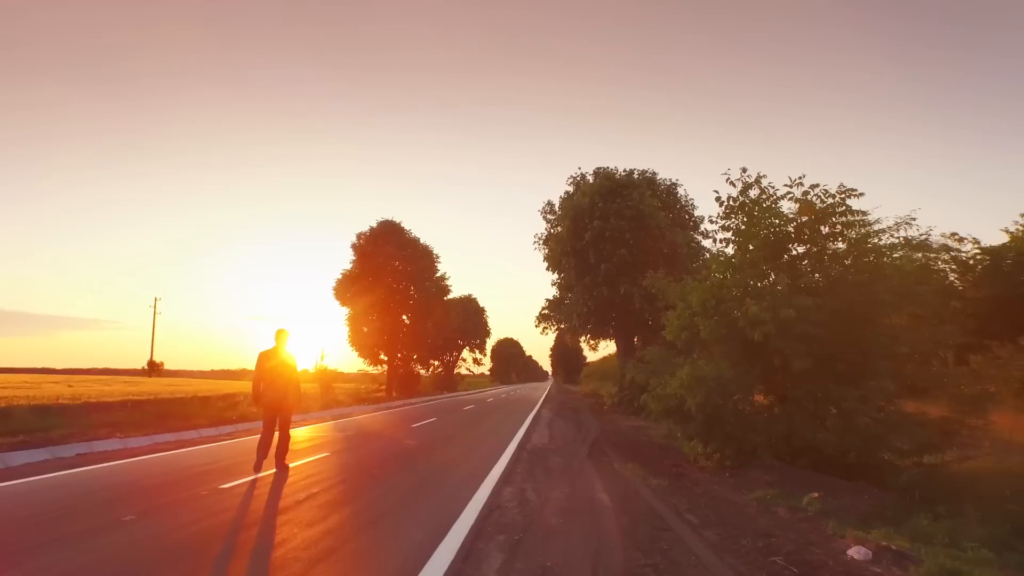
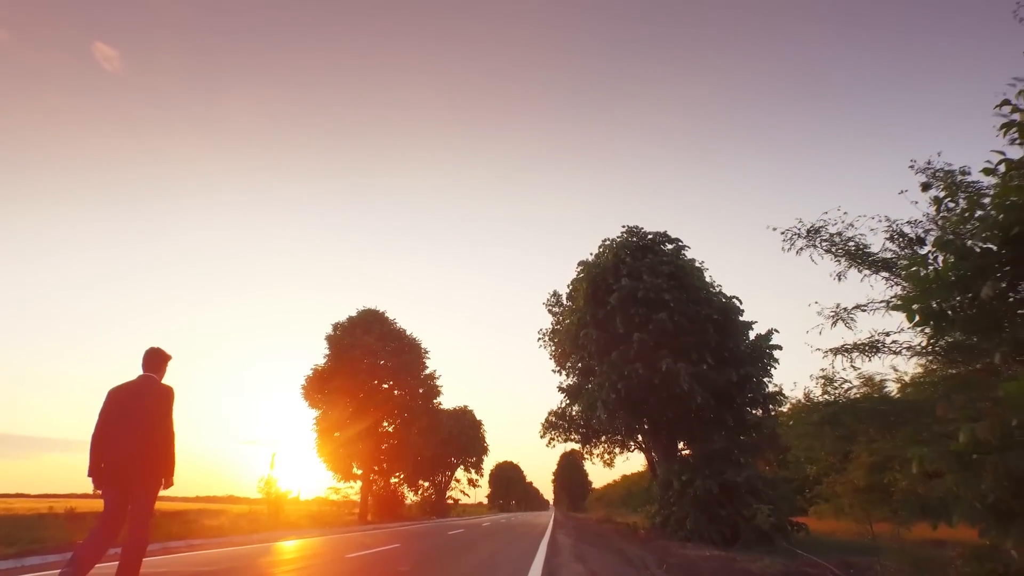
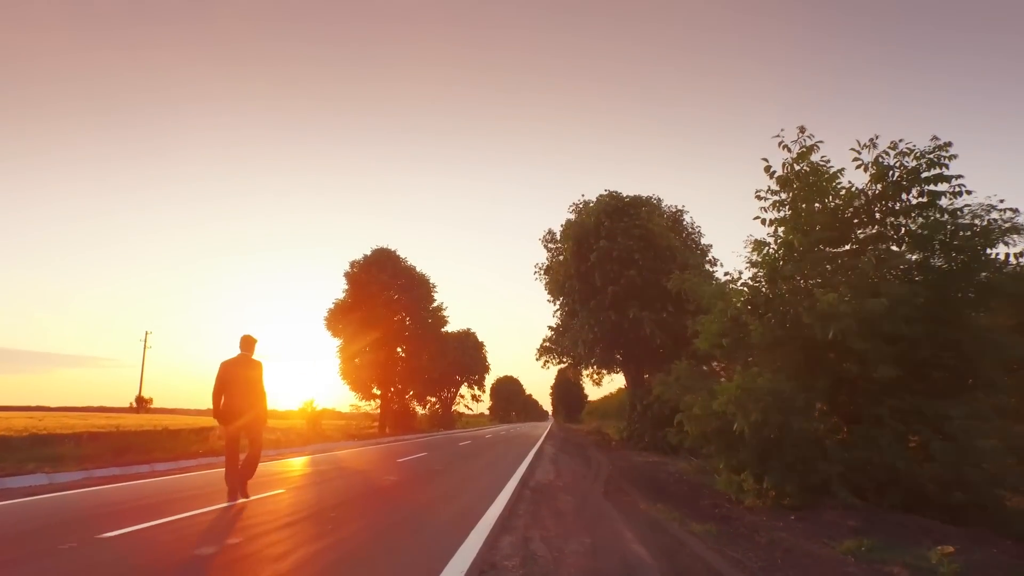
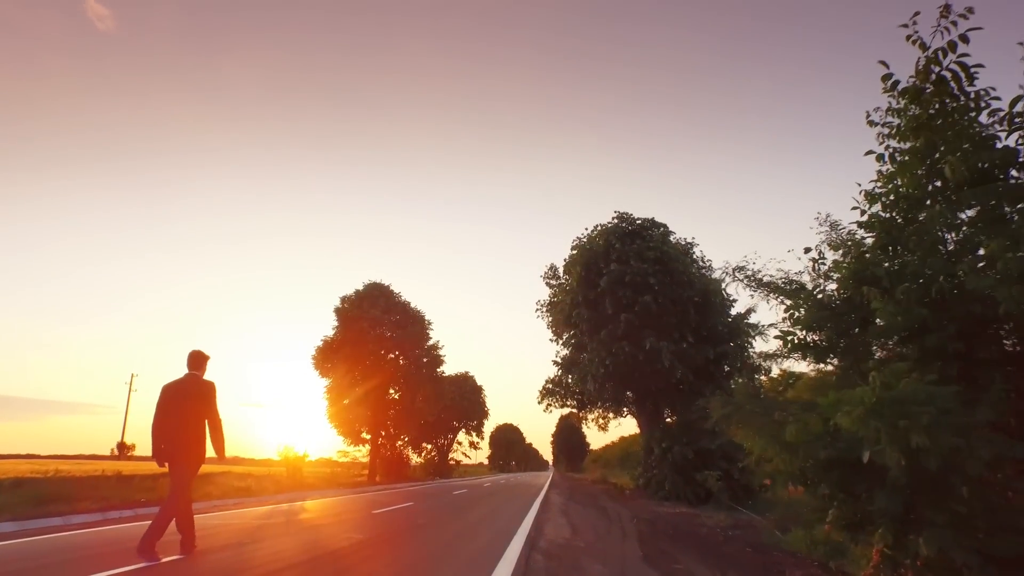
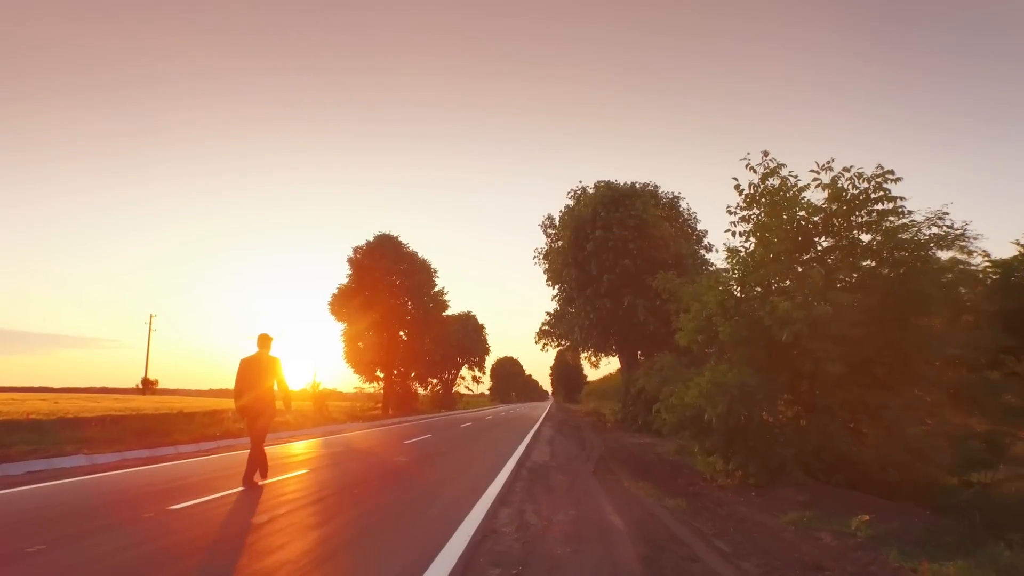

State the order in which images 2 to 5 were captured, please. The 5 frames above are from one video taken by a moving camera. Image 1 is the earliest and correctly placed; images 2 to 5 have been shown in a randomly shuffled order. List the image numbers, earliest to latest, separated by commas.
5, 3, 4, 2
